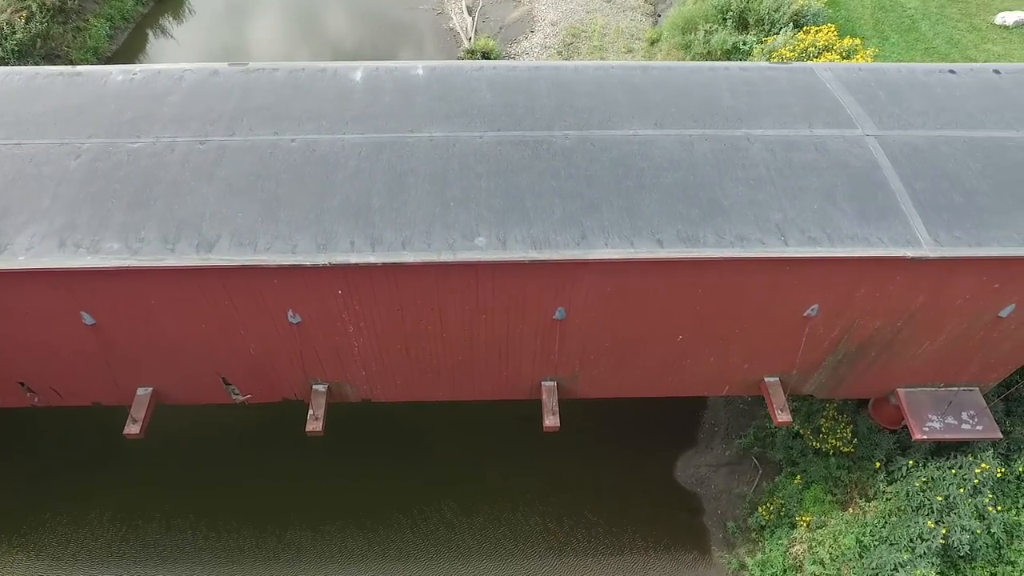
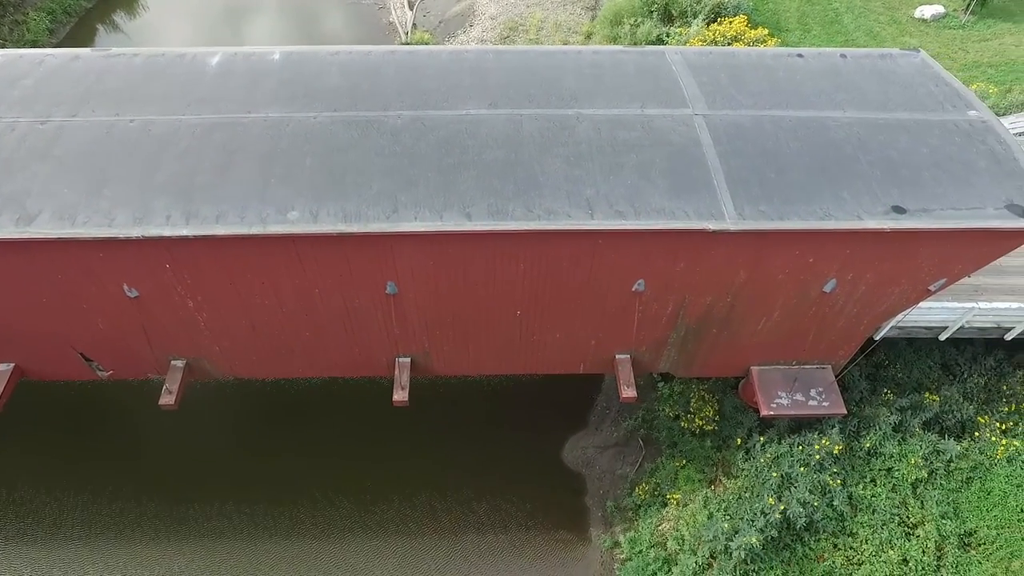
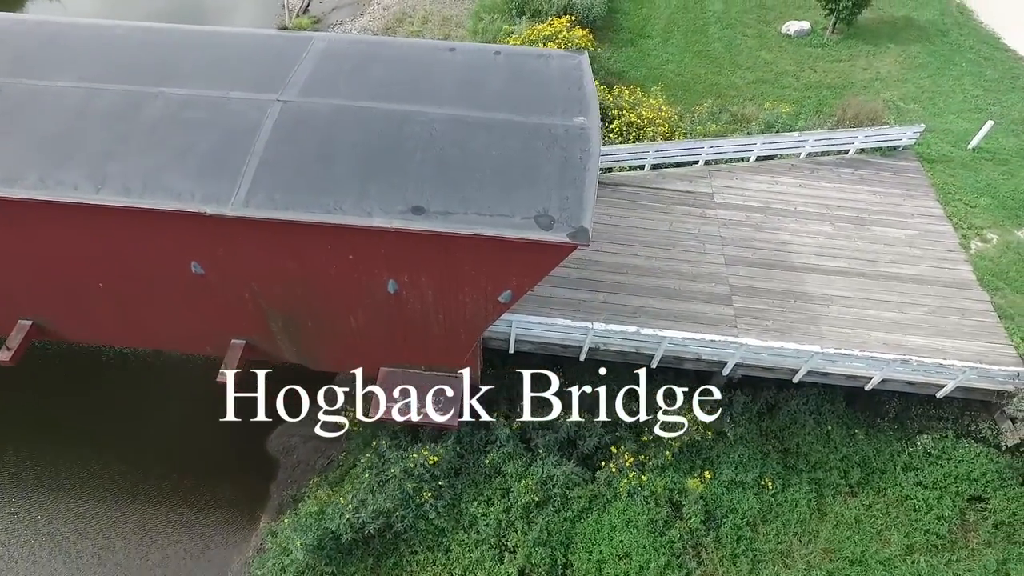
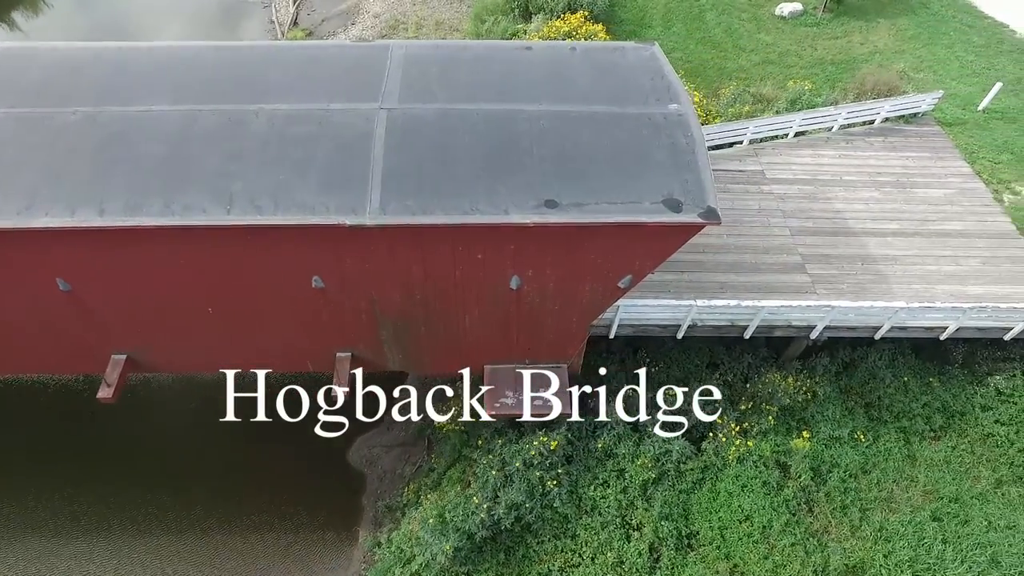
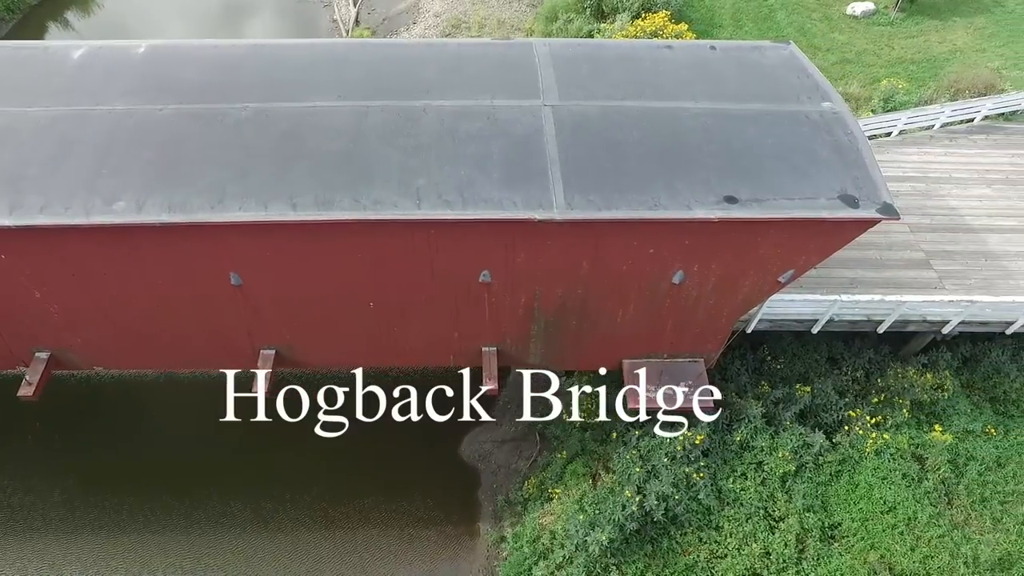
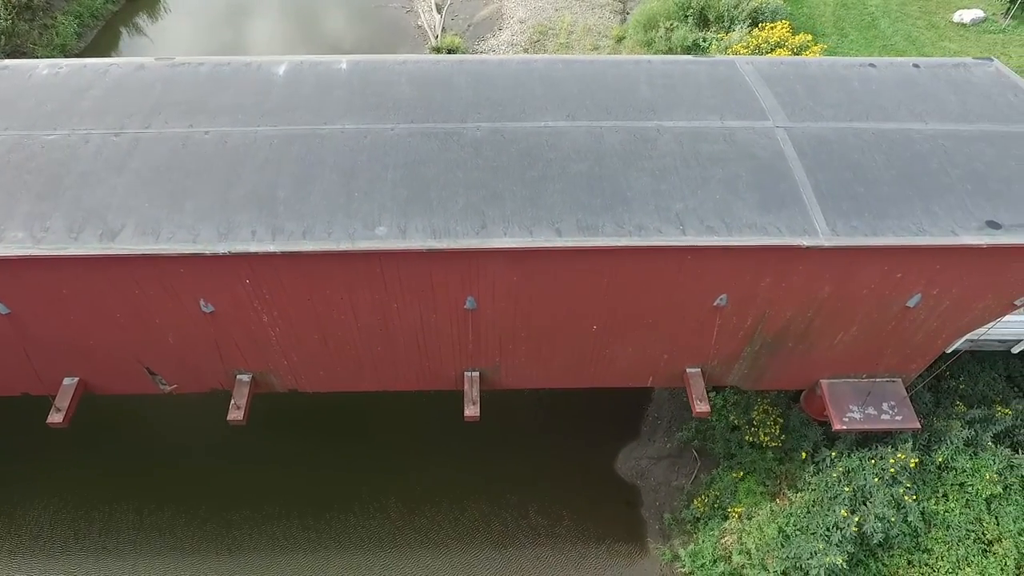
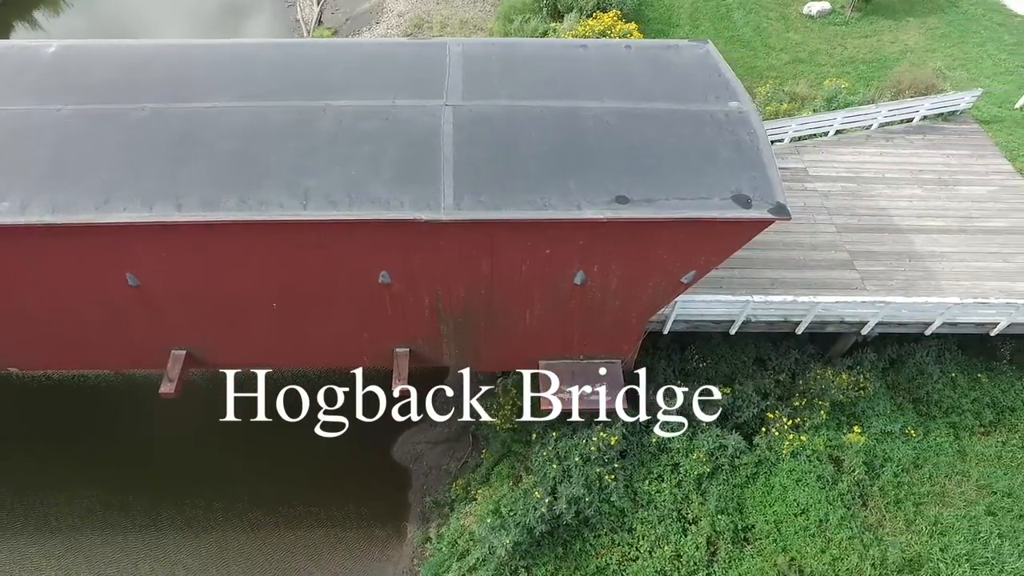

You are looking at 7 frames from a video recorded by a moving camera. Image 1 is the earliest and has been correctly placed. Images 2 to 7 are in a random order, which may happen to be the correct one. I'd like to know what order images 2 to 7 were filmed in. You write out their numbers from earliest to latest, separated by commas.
6, 2, 5, 7, 4, 3
